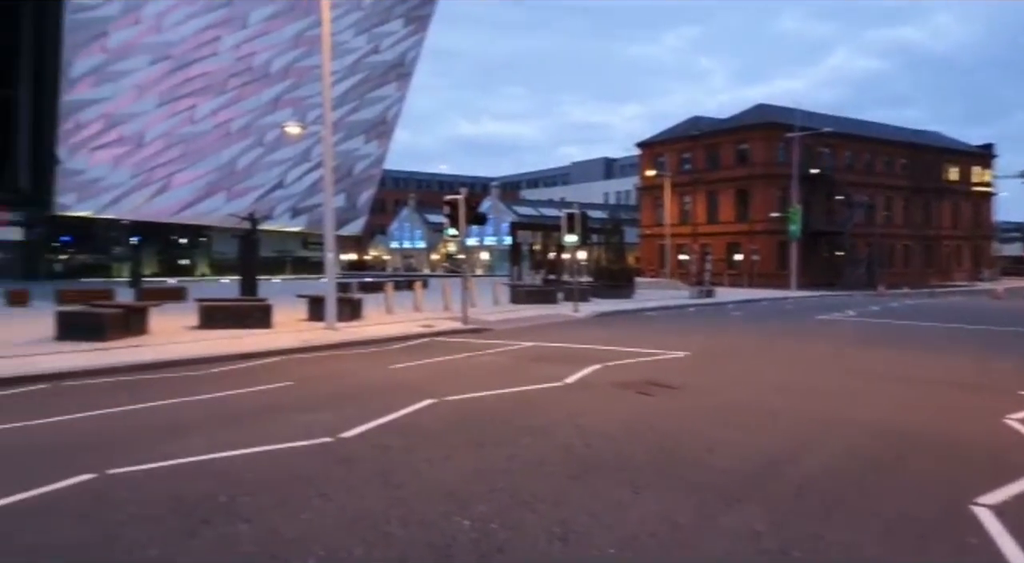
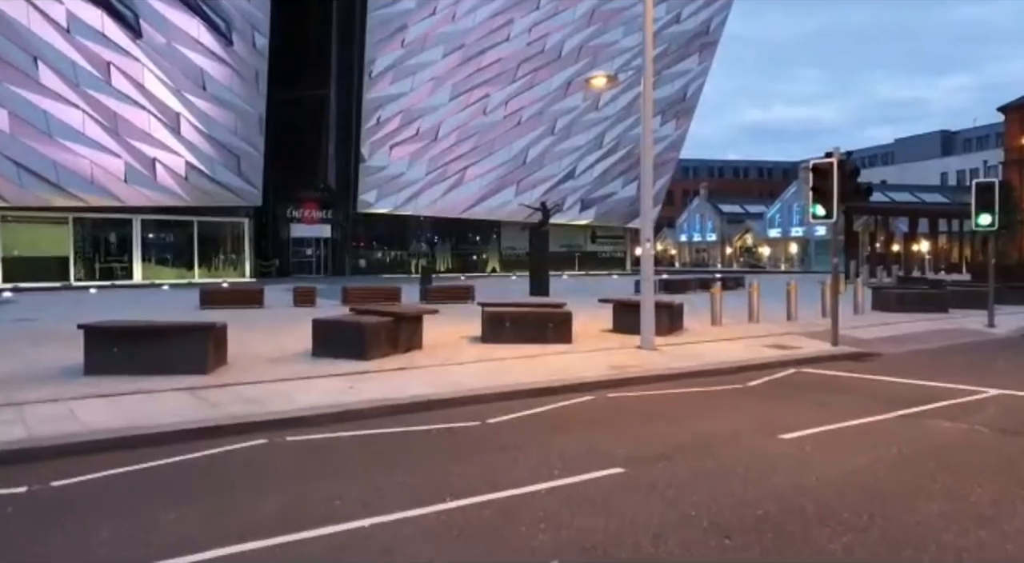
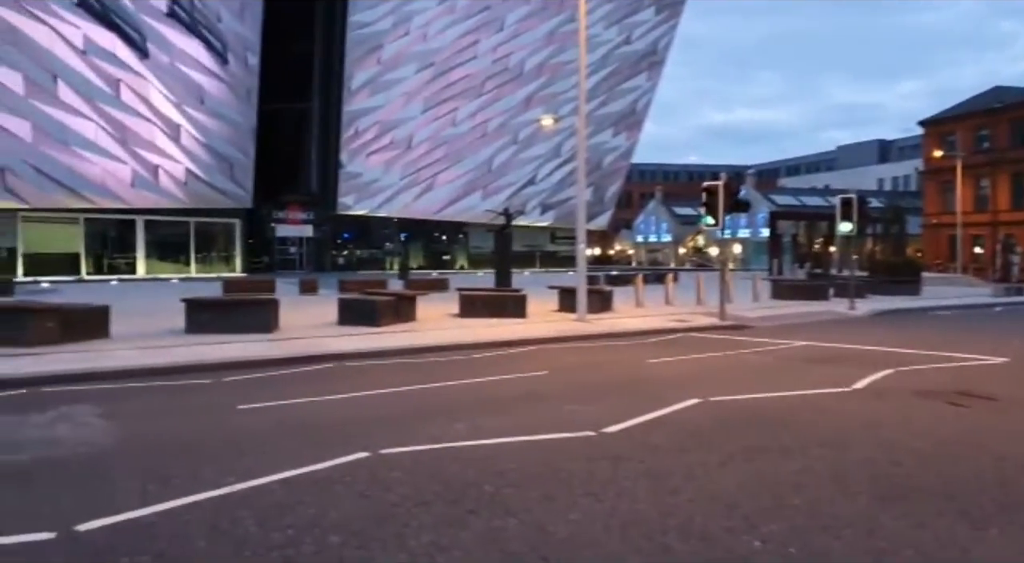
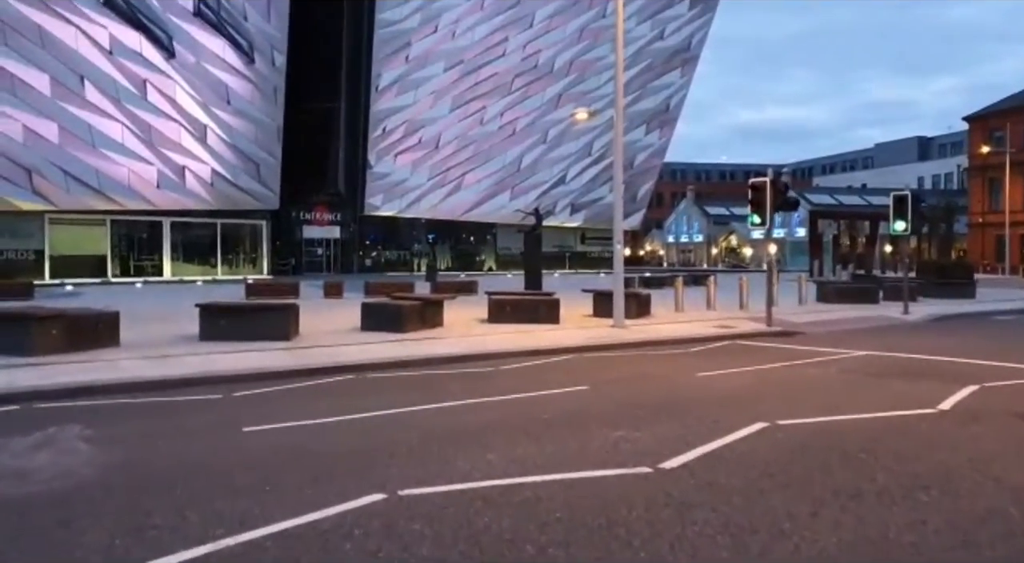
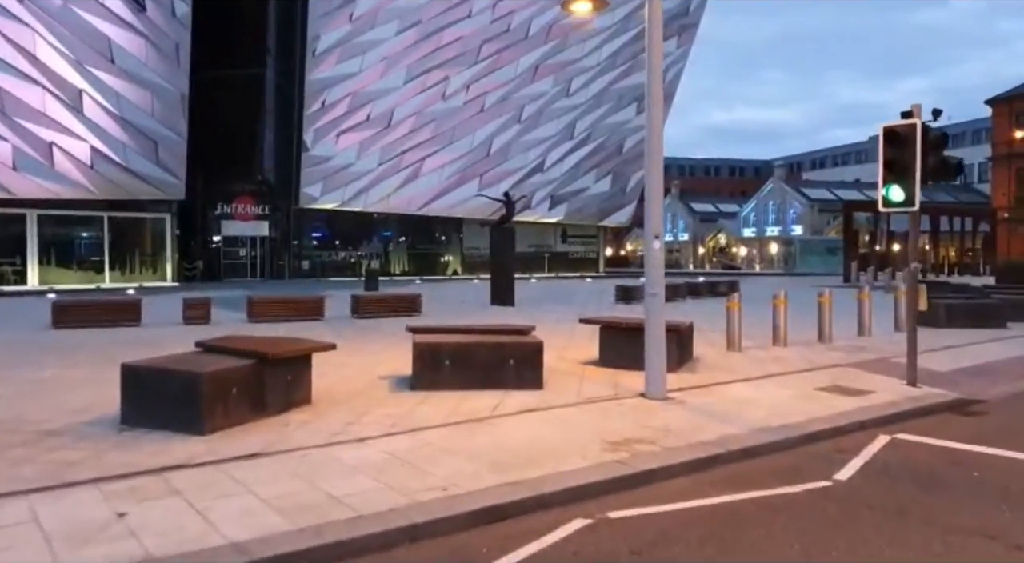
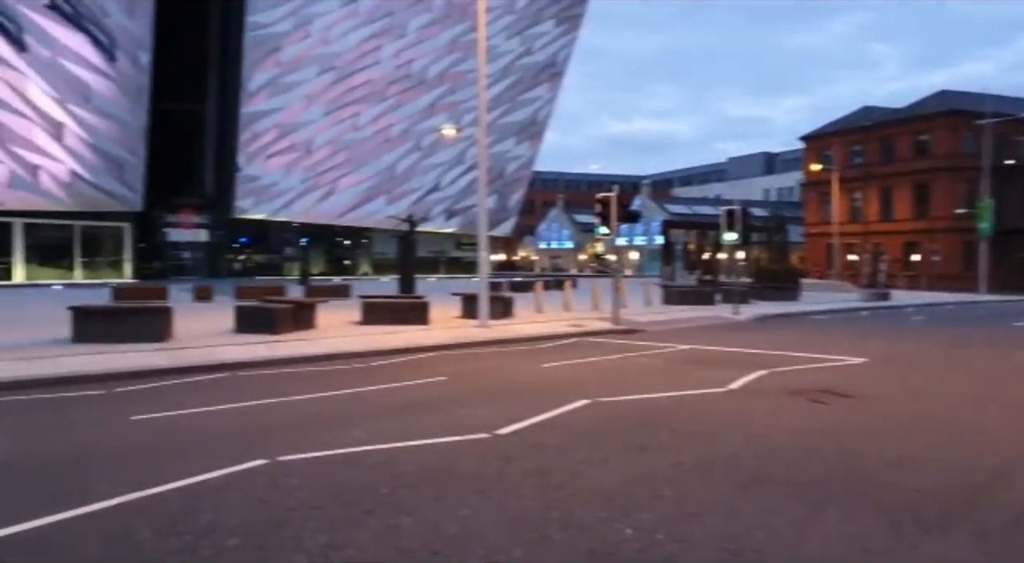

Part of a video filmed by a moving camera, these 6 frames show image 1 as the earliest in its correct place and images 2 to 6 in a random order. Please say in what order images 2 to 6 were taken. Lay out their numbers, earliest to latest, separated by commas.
6, 3, 4, 2, 5
